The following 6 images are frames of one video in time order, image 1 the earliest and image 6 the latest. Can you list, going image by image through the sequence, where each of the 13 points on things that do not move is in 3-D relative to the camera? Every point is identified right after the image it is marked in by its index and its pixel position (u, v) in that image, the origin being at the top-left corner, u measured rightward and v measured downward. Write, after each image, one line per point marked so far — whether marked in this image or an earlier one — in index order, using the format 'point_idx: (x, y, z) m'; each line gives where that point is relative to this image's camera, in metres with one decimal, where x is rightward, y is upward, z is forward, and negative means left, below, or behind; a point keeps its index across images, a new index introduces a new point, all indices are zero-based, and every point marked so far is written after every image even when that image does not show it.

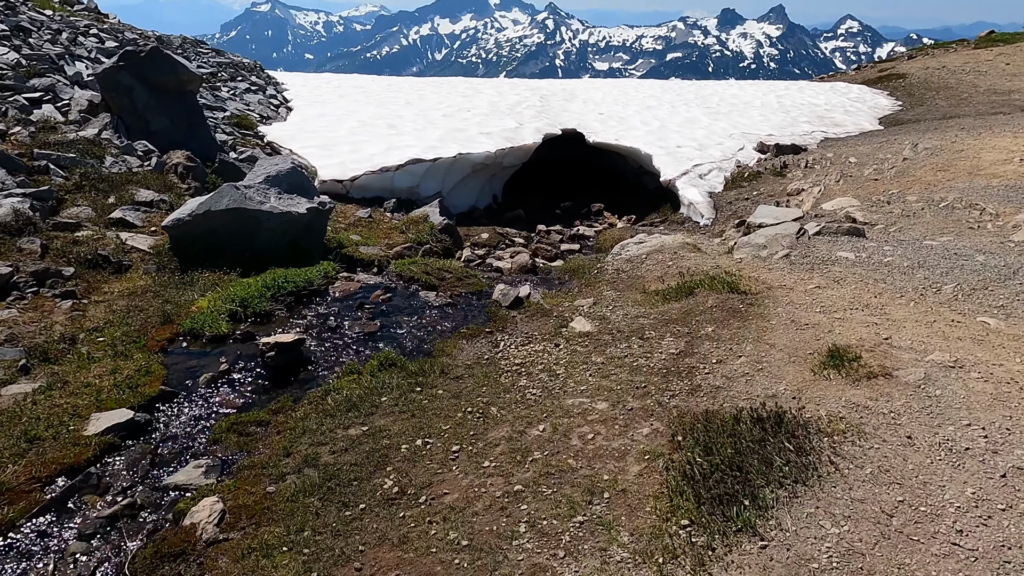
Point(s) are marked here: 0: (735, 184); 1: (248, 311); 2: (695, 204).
0: (+6.2, +2.9, +18.6) m
1: (-3.5, -0.3, +8.8) m
2: (+4.9, +2.2, +17.6) m
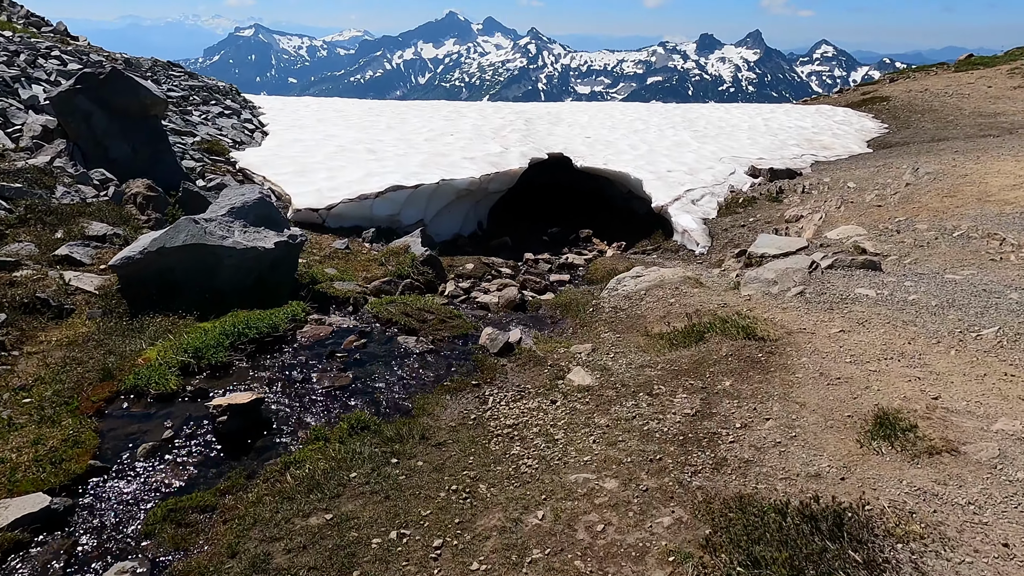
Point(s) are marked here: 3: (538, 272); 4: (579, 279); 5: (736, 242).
0: (+5.9, +2.1, +17.9) m
1: (-3.6, -0.9, +7.7) m
2: (+4.6, +1.4, +16.8) m
3: (+0.7, +0.4, +17.1) m
4: (+1.6, +0.2, +16.3) m
5: (+5.4, +1.1, +15.9) m
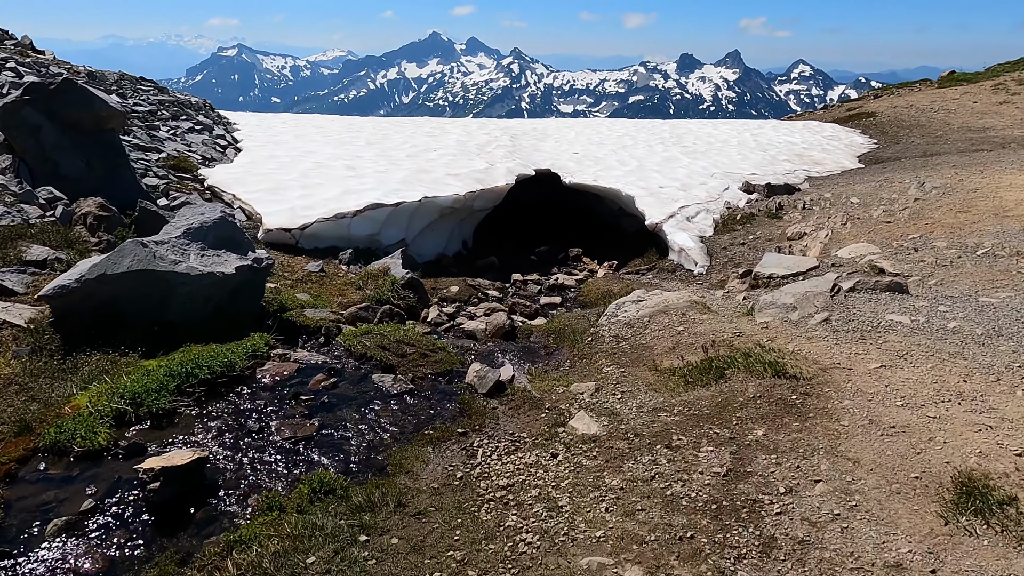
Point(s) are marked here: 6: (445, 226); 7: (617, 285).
0: (+5.5, +1.5, +17.1) m
1: (-3.7, -1.2, +6.6) m
2: (+4.3, +0.9, +15.9) m
3: (+0.4, -0.2, +16.1) m
4: (+1.4, -0.3, +15.3) m
5: (+5.1, +0.6, +15.0) m
6: (-2.0, +1.8, +19.8) m
7: (+2.5, +0.1, +15.7) m
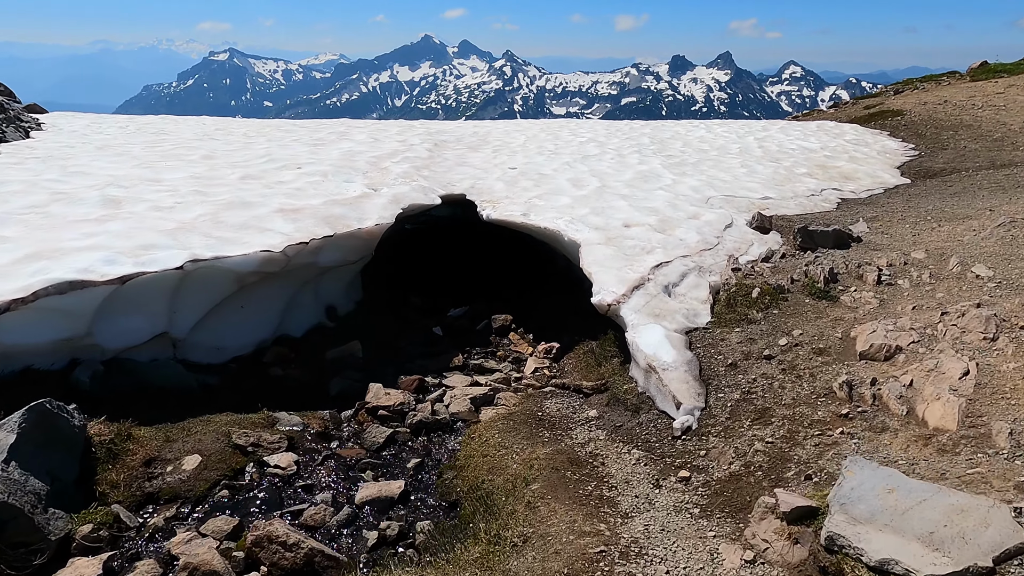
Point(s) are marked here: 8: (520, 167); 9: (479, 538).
0: (+3.2, -0.4, +9.4) m
1: (-5.9, -3.2, -1.2) m
2: (+1.9, -1.0, +8.2) m
3: (-2.0, -2.2, +8.3) m
4: (-1.0, -2.3, +7.5) m
5: (+2.7, -1.3, +7.3) m
6: (-4.4, -0.2, +12.0) m
7: (+0.1, -1.9, +8.0) m
8: (+0.2, +3.4, +18.5) m
9: (-0.3, -2.2, +5.9) m
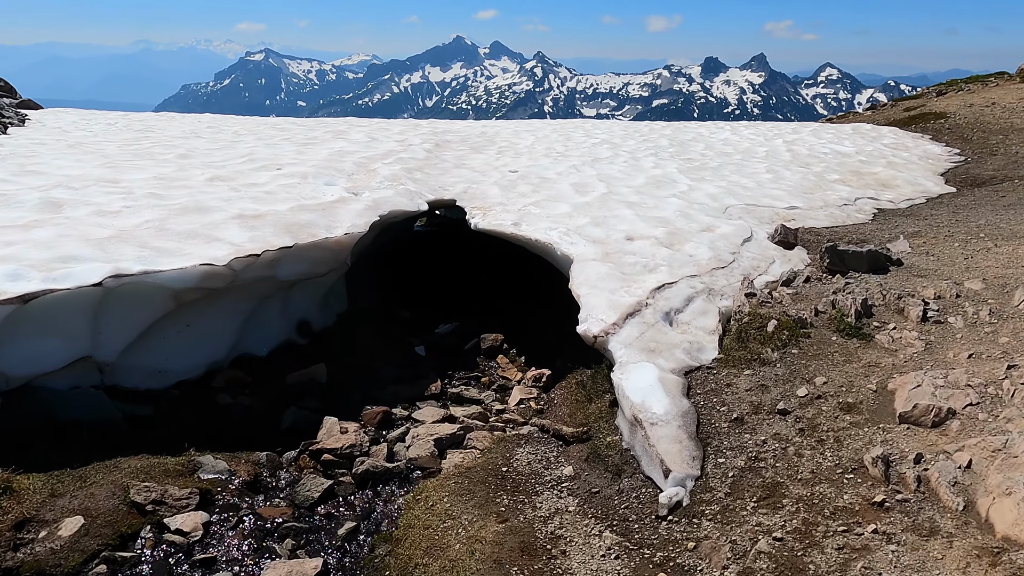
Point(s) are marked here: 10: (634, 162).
0: (+2.7, -0.8, +7.8) m
1: (-6.8, -3.4, -2.4) m
2: (+1.4, -1.4, +6.6) m
3: (-2.5, -2.5, +6.9) m
4: (-1.5, -2.6, +6.1) m
5: (+2.2, -1.7, +5.7) m
6: (-4.7, -0.4, +10.7) m
7: (-0.4, -2.2, +6.5) m
8: (+0.2, +3.0, +17.0) m
9: (-0.9, -2.5, +4.4) m
10: (+3.5, +3.6, +18.9) m
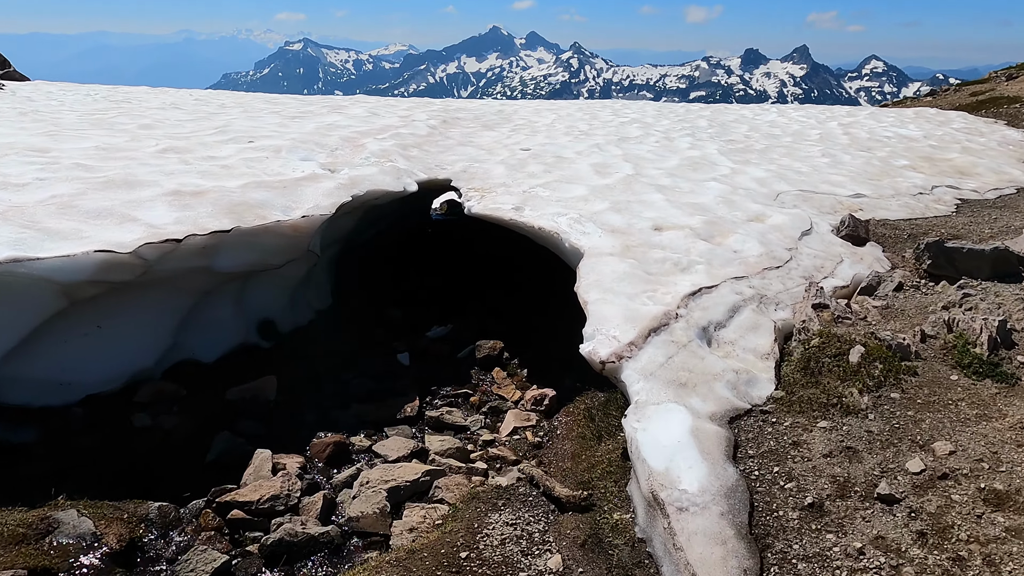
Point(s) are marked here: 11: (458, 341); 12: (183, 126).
0: (+2.5, -0.9, +5.3) m
1: (-7.6, -3.4, -4.3) m
2: (+1.1, -1.5, +4.3) m
3: (-2.8, -2.4, +4.8) m
4: (-1.9, -2.6, +3.9) m
5: (+1.9, -1.8, +3.4) m
6: (-4.8, -0.3, +8.6) m
7: (-0.7, -2.3, +4.2) m
8: (+0.5, +3.1, +14.7) m
9: (-1.3, -2.6, +2.2) m
10: (+3.8, +3.6, +16.4) m
11: (-1.1, -0.9, +11.5) m
12: (-6.9, +3.4, +14.1) m
